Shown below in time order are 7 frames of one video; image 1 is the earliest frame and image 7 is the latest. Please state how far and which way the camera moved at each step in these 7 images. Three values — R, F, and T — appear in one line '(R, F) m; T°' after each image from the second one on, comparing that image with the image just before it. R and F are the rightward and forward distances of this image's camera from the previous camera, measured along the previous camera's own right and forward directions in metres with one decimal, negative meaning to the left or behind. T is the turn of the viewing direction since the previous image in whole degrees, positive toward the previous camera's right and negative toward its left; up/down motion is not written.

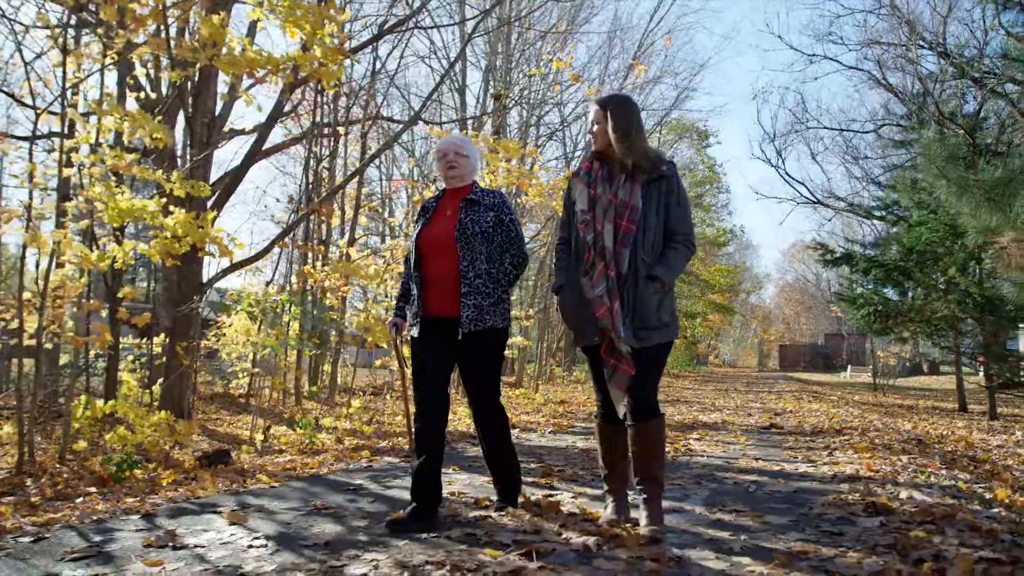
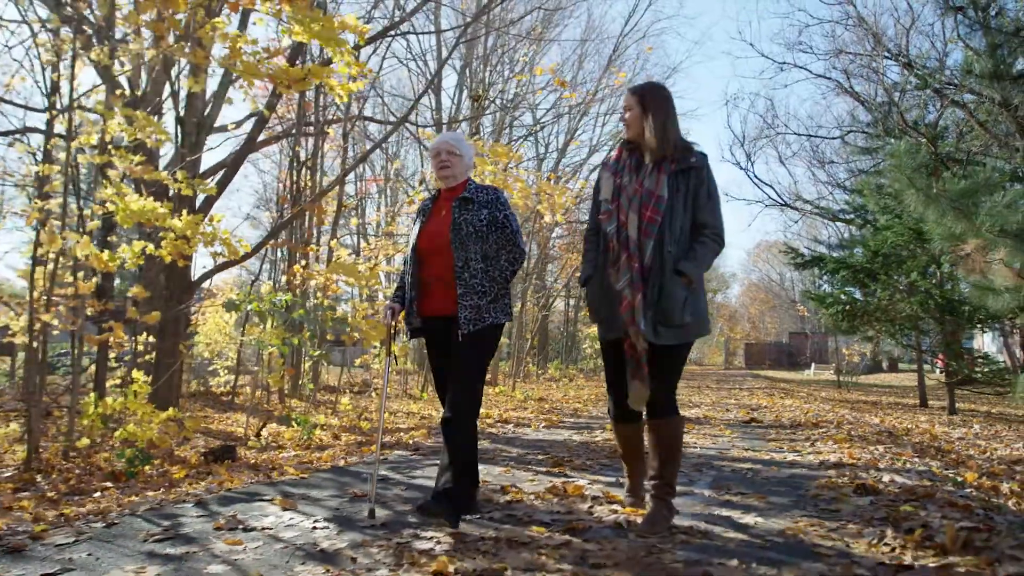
(-0.2, -0.3) m; +2°
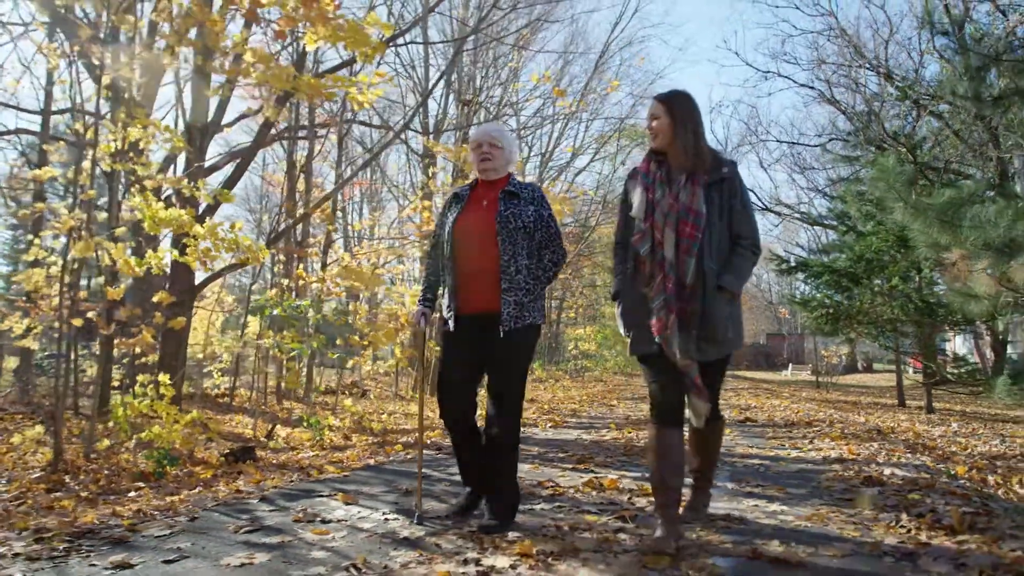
(-0.3, -0.3) m; +2°
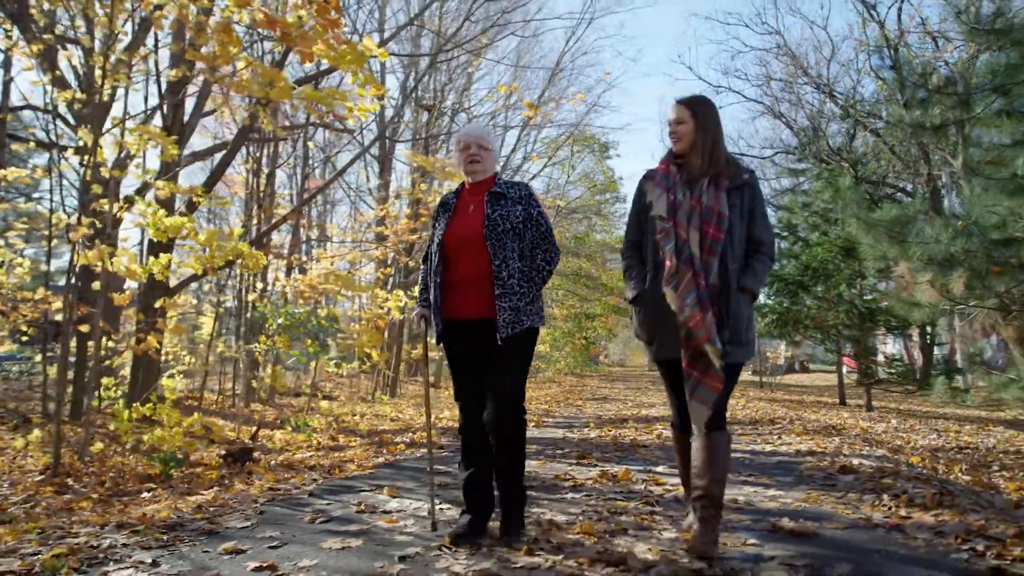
(-0.4, -0.4) m; +4°
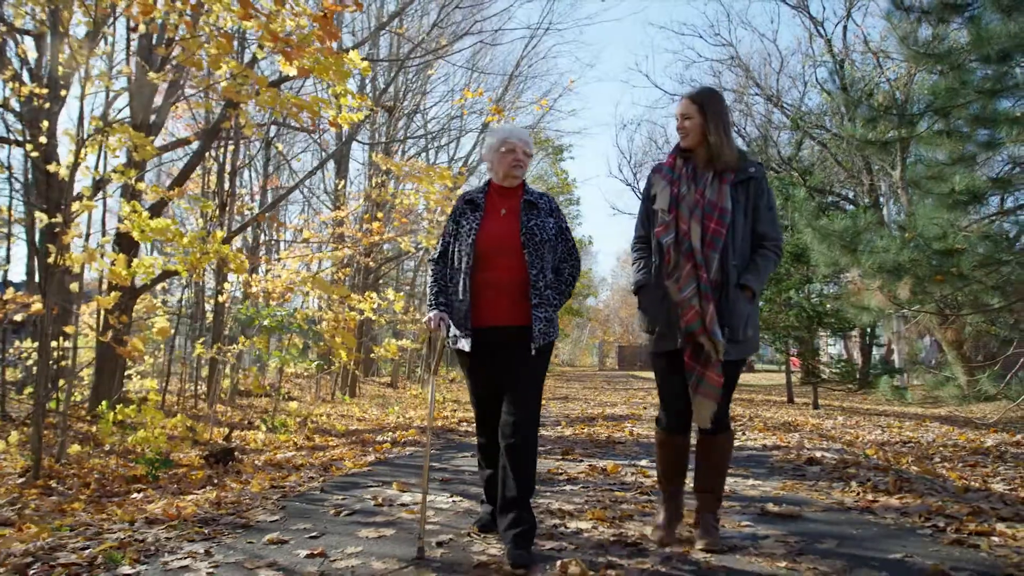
(-0.3, -0.3) m; +4°
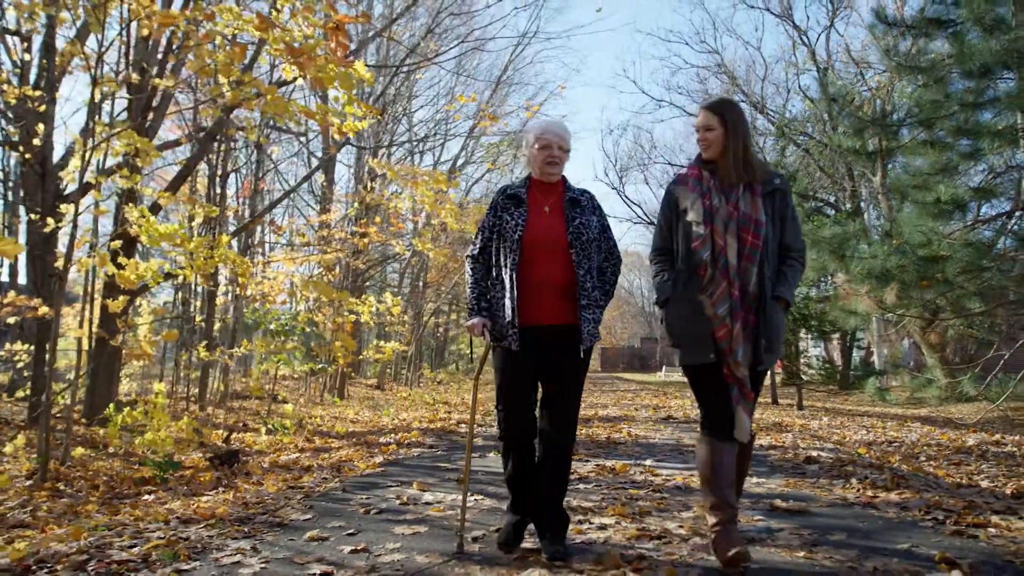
(-0.2, -0.2) m; +1°
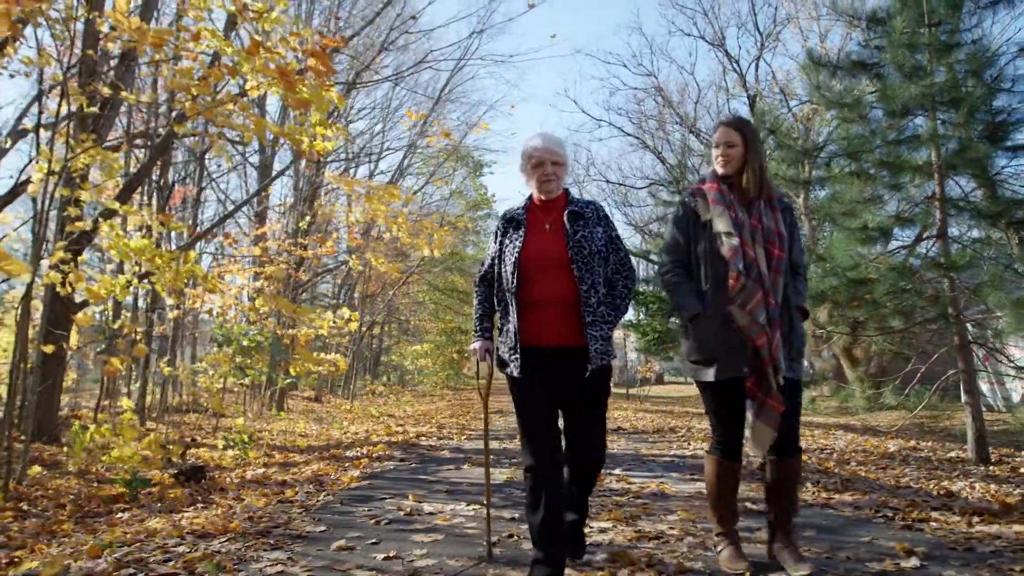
(-0.4, -0.3) m; +5°
